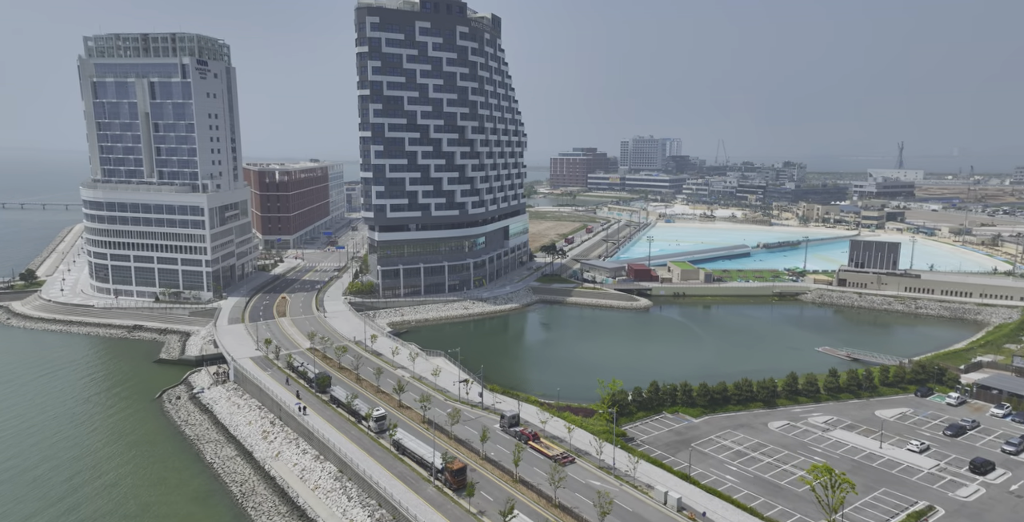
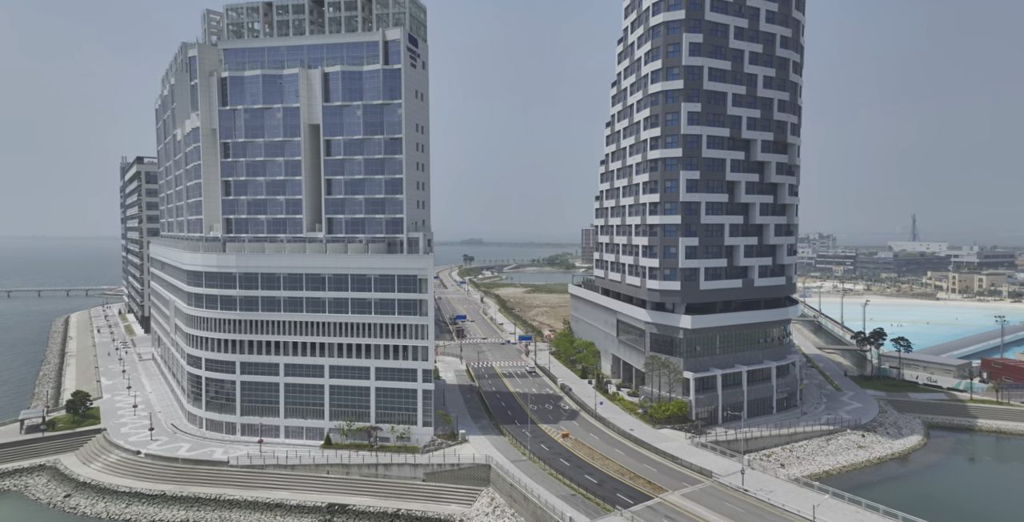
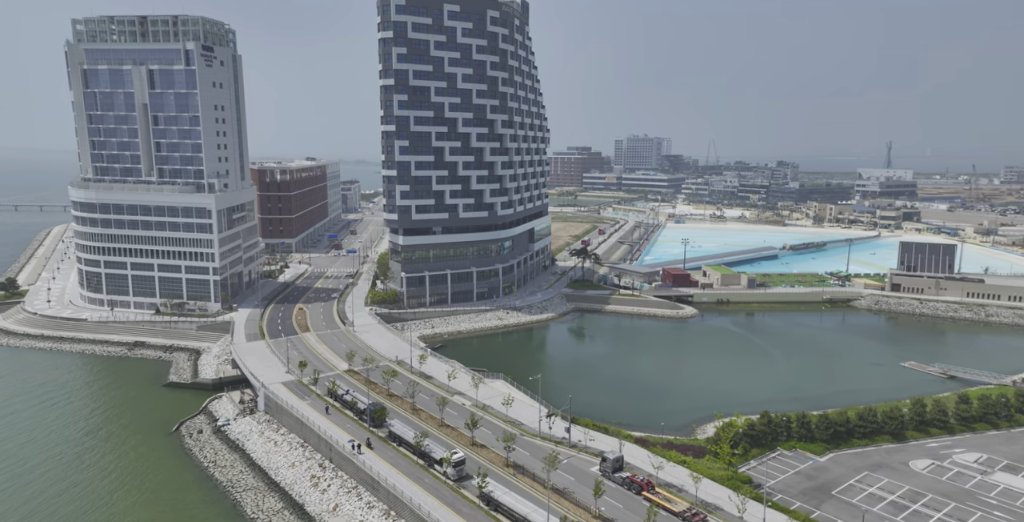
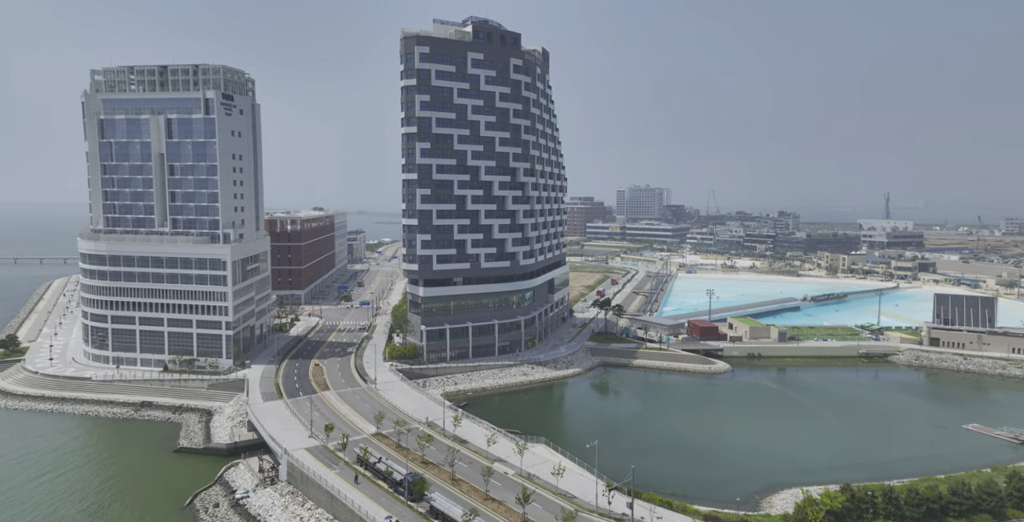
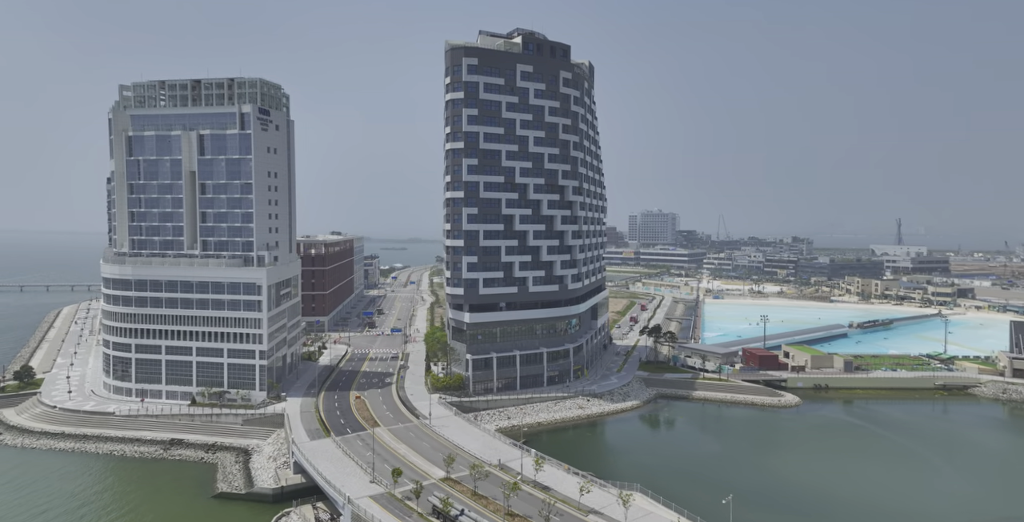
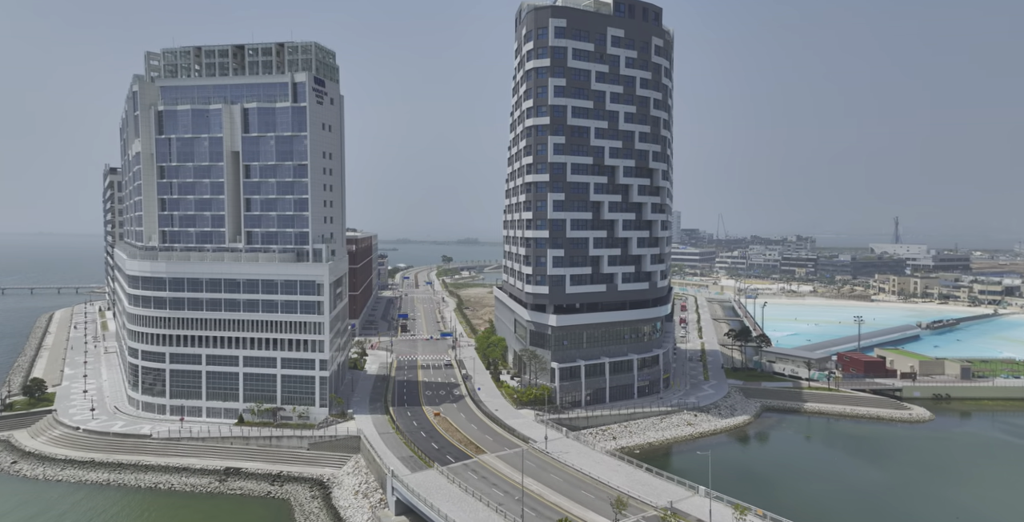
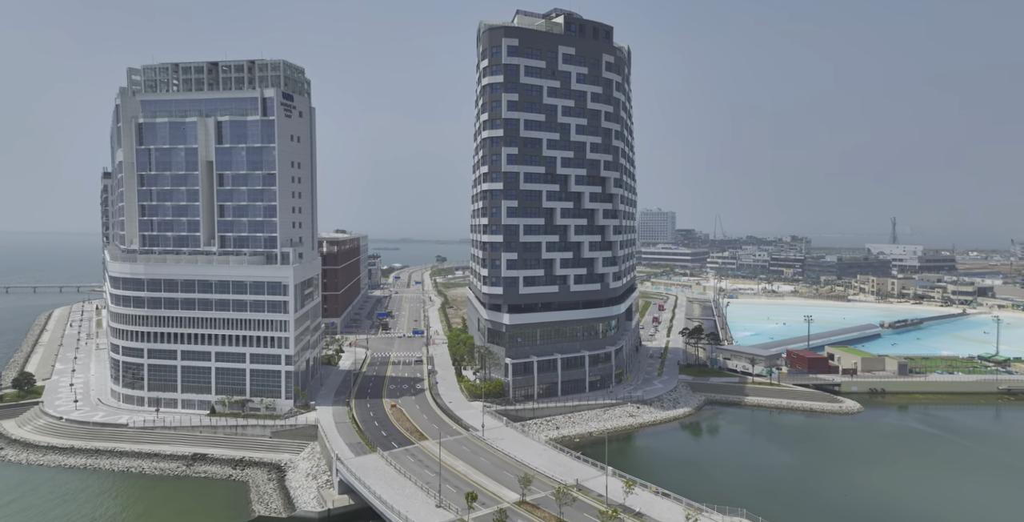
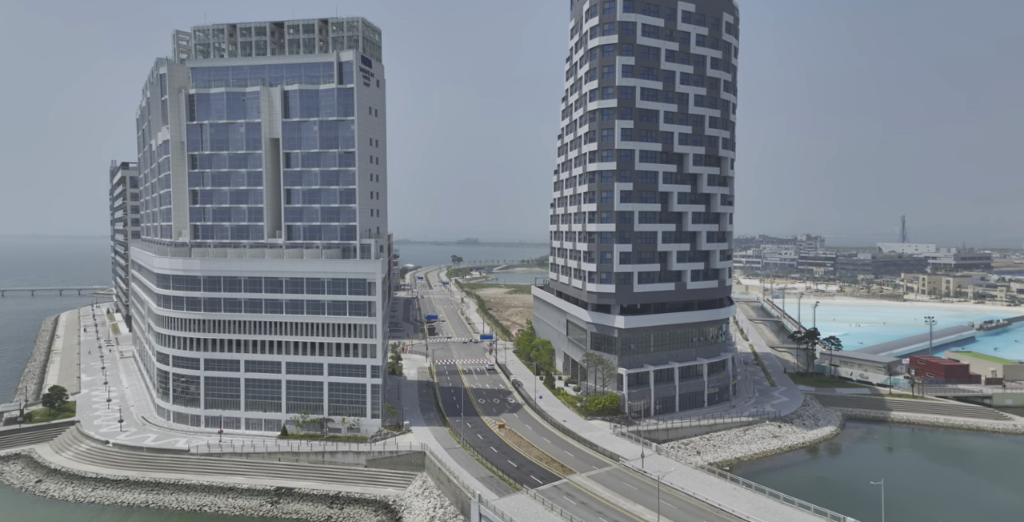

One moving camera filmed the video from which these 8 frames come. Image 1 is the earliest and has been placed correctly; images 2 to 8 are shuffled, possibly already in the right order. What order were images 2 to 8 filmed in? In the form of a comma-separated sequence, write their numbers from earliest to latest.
3, 4, 5, 7, 6, 8, 2
